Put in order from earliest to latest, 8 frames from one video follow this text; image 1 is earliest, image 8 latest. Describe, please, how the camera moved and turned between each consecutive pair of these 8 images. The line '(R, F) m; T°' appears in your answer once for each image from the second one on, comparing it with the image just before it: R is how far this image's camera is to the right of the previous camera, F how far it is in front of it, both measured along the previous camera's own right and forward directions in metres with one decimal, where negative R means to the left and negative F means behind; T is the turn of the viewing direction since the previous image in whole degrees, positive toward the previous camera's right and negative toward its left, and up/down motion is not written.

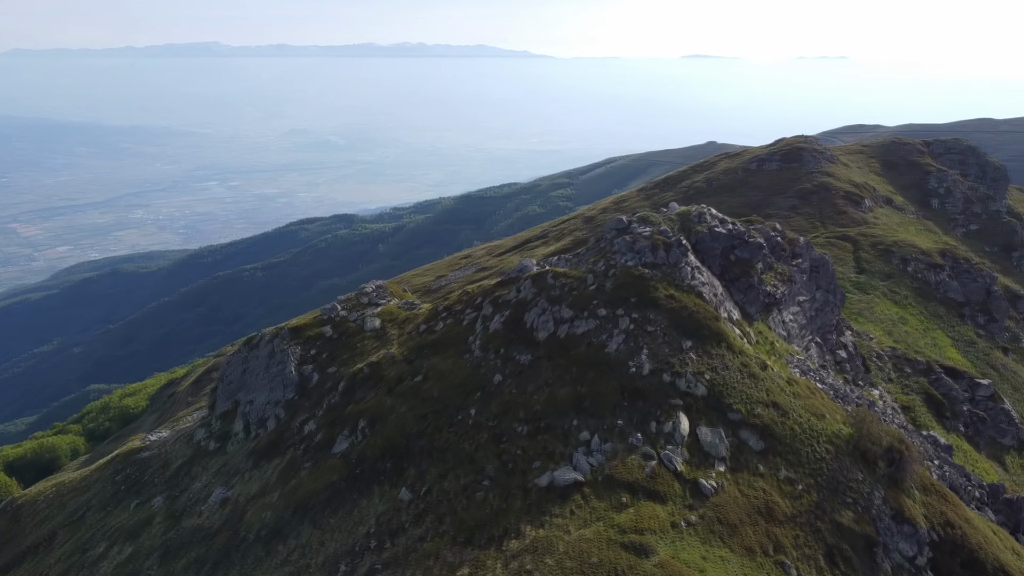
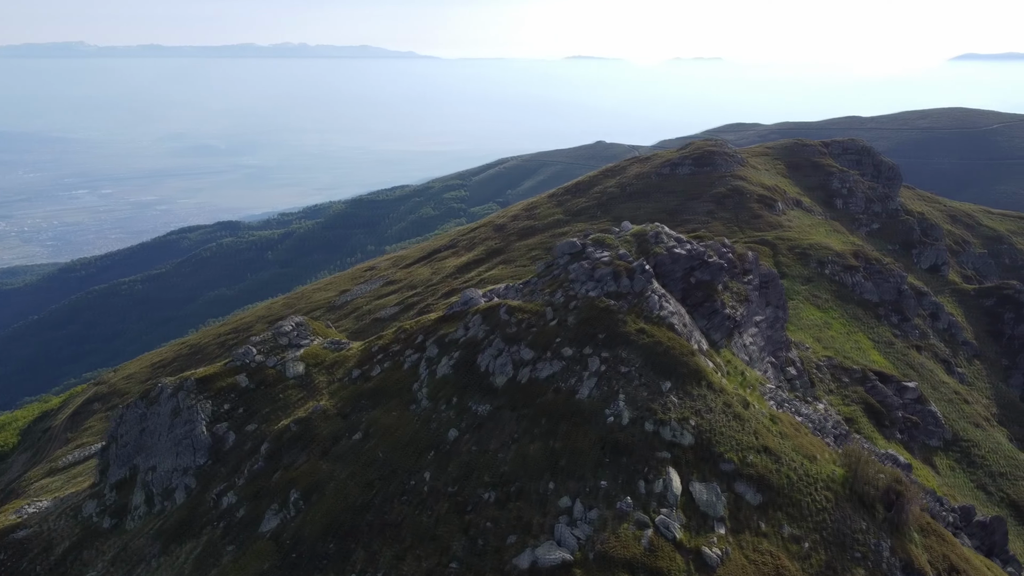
(-2.5, +5.0) m; +7°
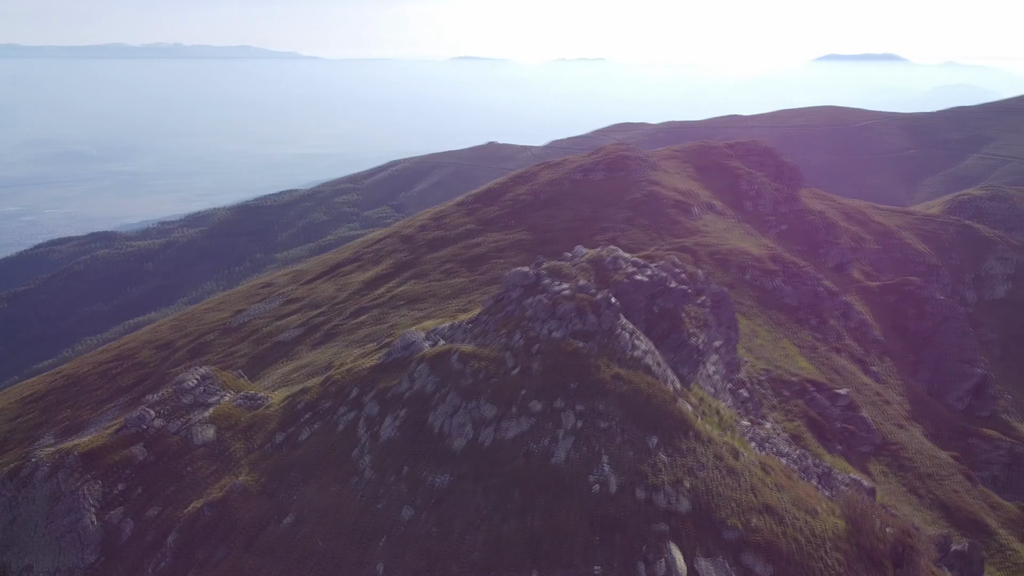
(-2.2, +5.2) m; +7°
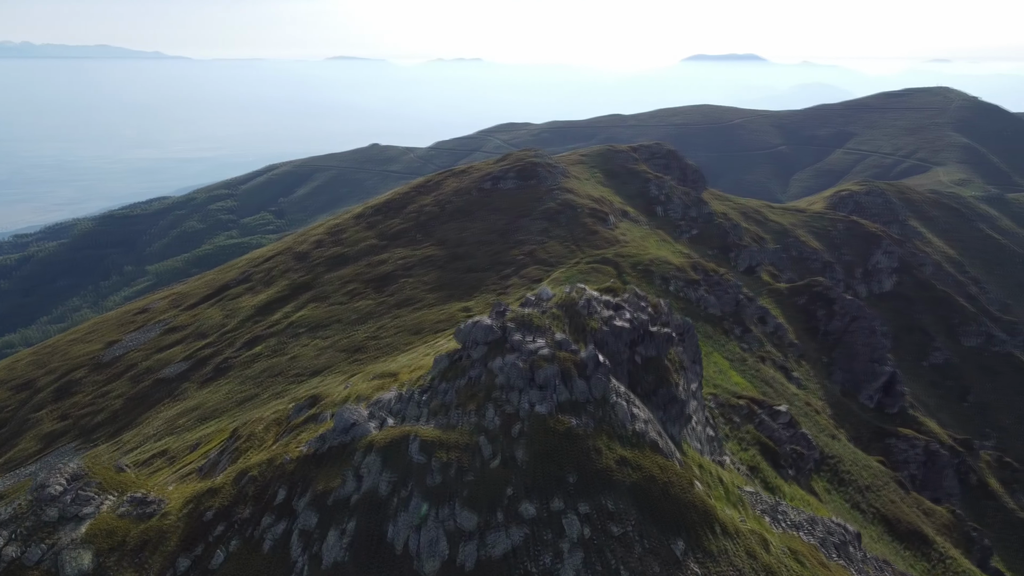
(-2.6, +6.9) m; +8°
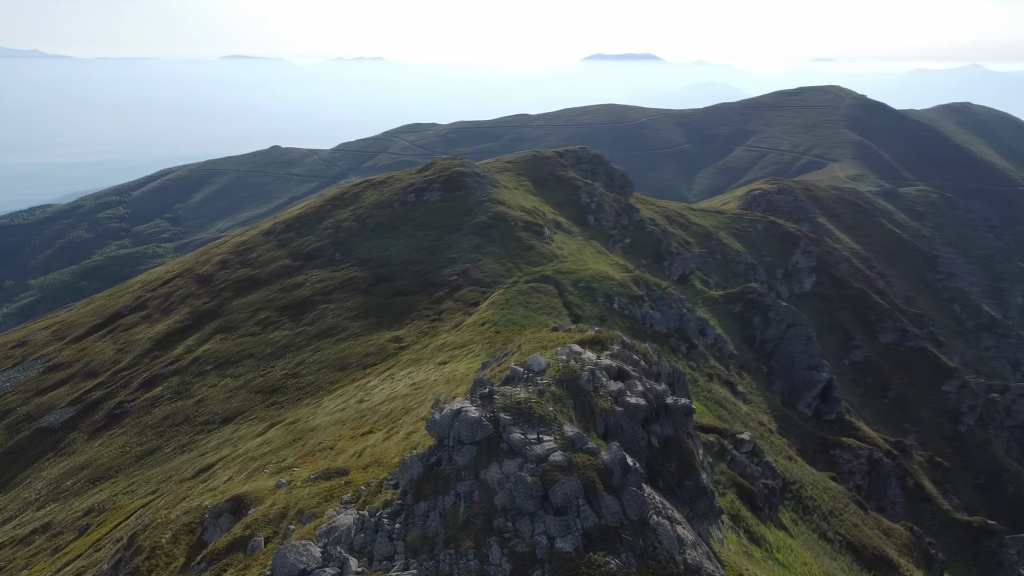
(-2.3, +7.2) m; +6°
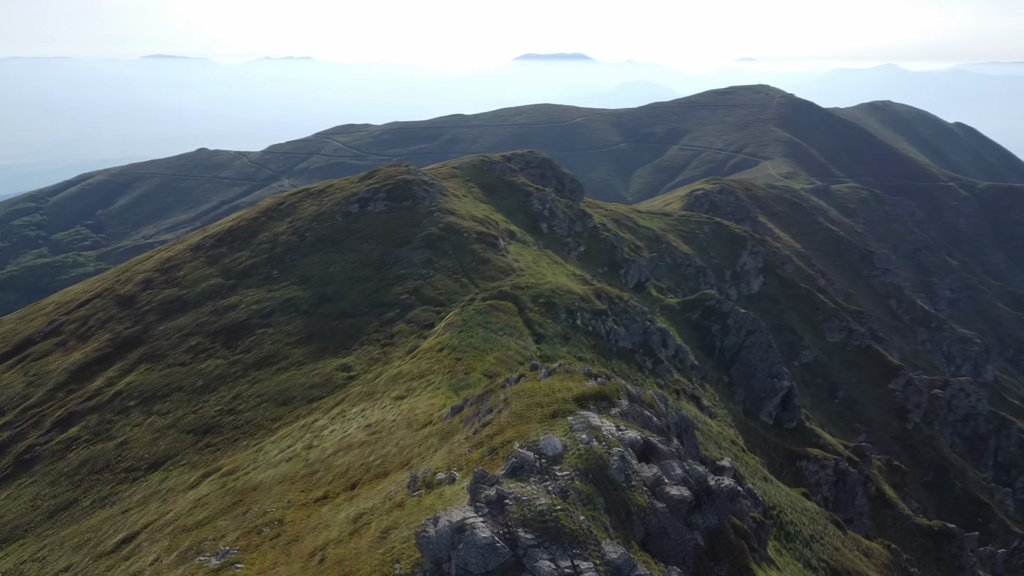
(-1.7, +5.7) m; +4°
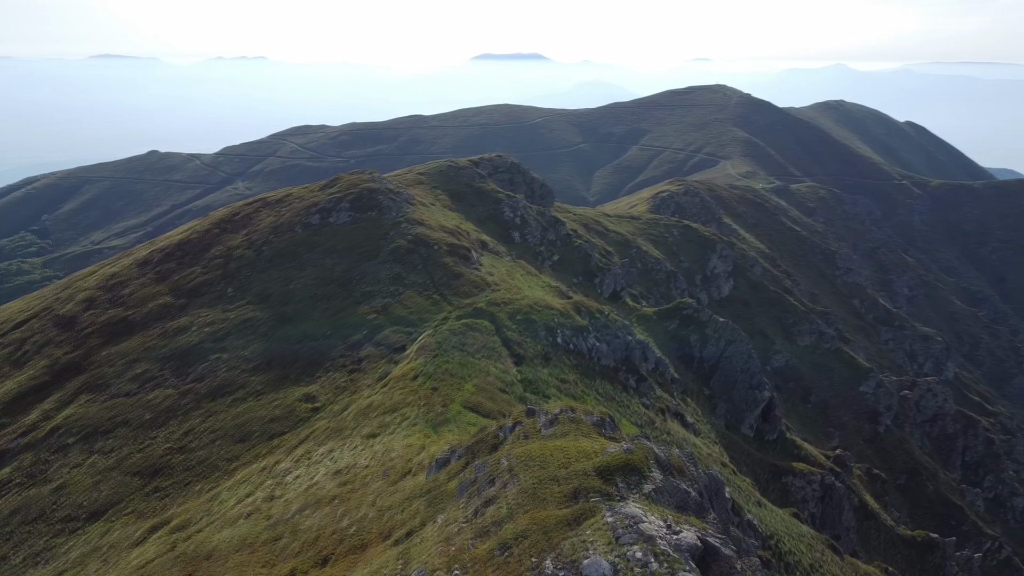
(-1.4, +5.0) m; +3°
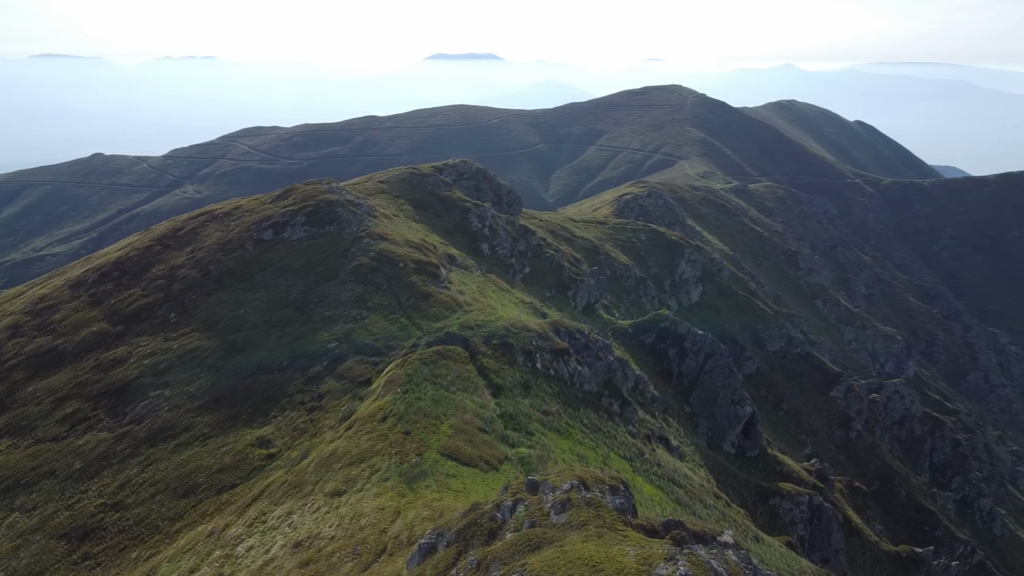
(-1.4, +6.0) m; +3°
